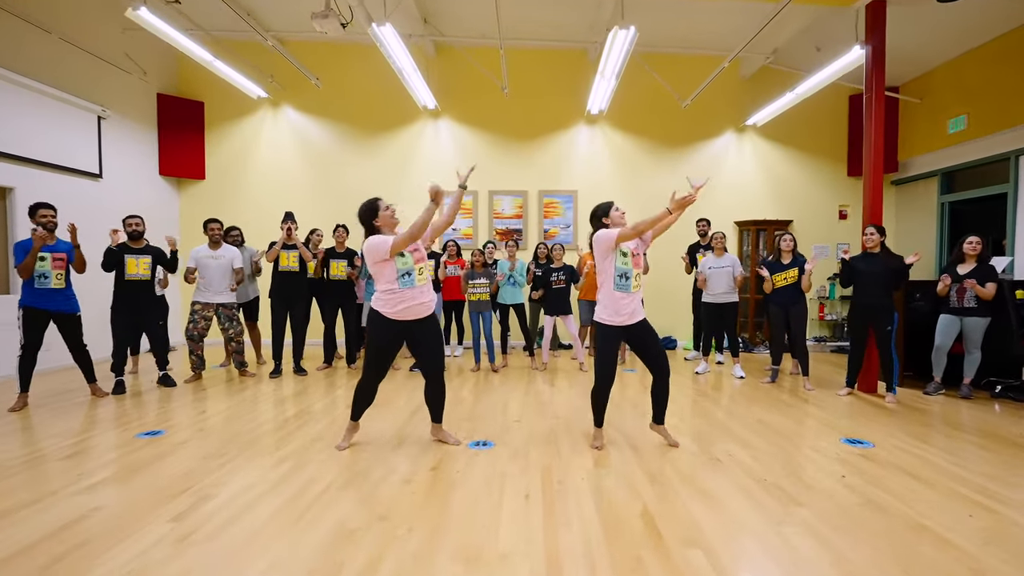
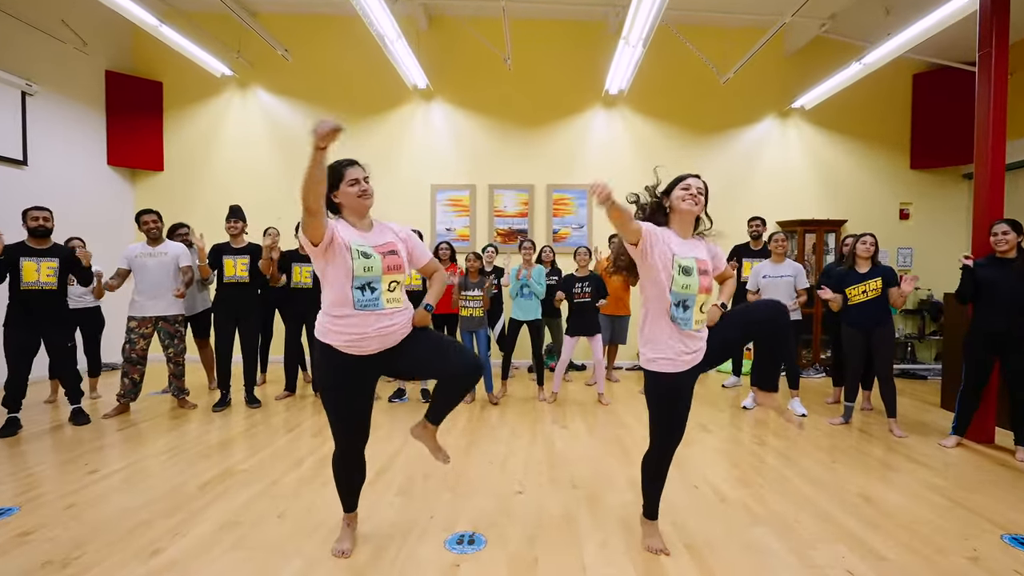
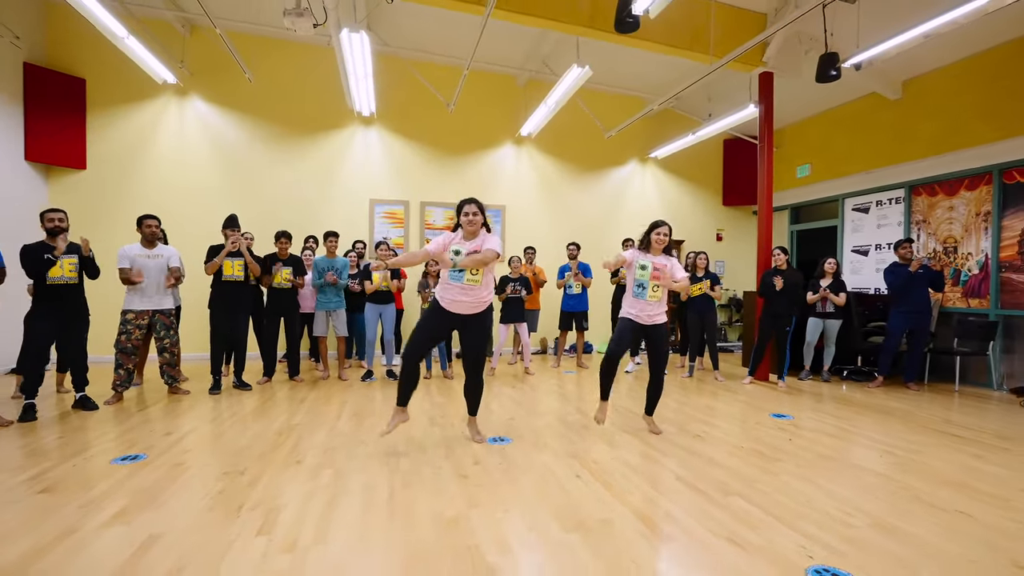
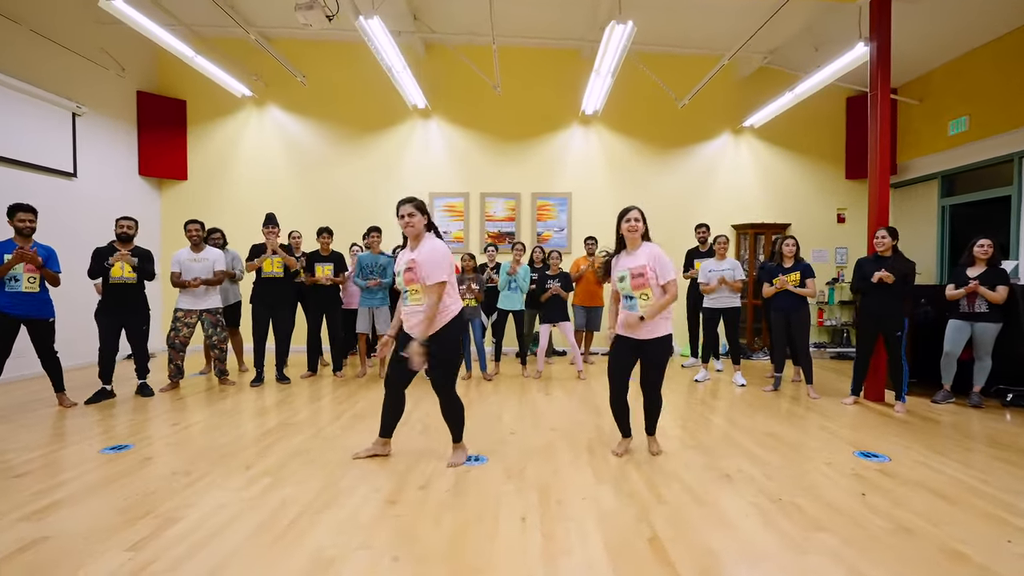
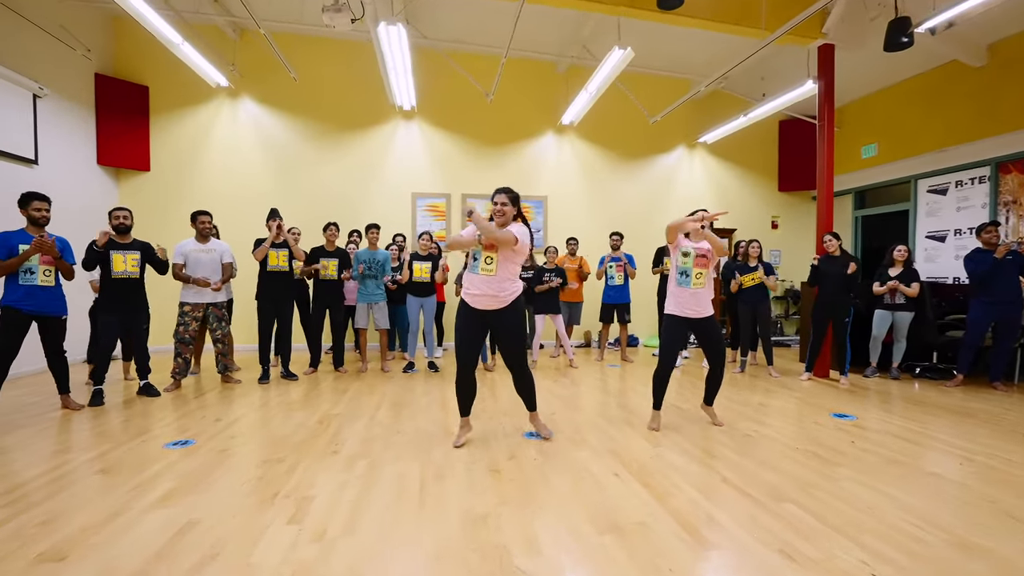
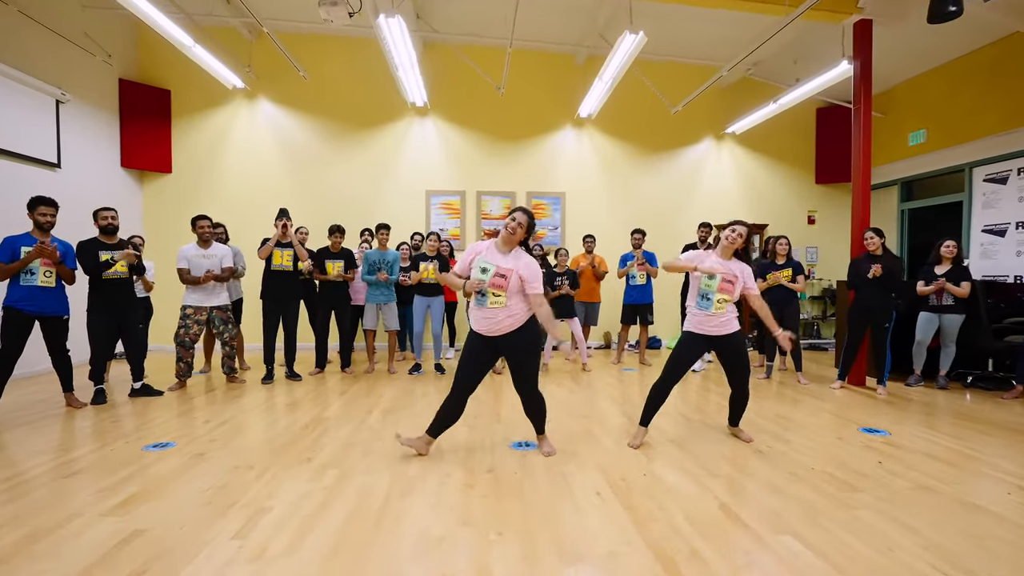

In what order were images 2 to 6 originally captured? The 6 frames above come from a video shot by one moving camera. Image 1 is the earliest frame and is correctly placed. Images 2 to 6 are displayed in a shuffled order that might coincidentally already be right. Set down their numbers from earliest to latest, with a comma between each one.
2, 3, 5, 6, 4
